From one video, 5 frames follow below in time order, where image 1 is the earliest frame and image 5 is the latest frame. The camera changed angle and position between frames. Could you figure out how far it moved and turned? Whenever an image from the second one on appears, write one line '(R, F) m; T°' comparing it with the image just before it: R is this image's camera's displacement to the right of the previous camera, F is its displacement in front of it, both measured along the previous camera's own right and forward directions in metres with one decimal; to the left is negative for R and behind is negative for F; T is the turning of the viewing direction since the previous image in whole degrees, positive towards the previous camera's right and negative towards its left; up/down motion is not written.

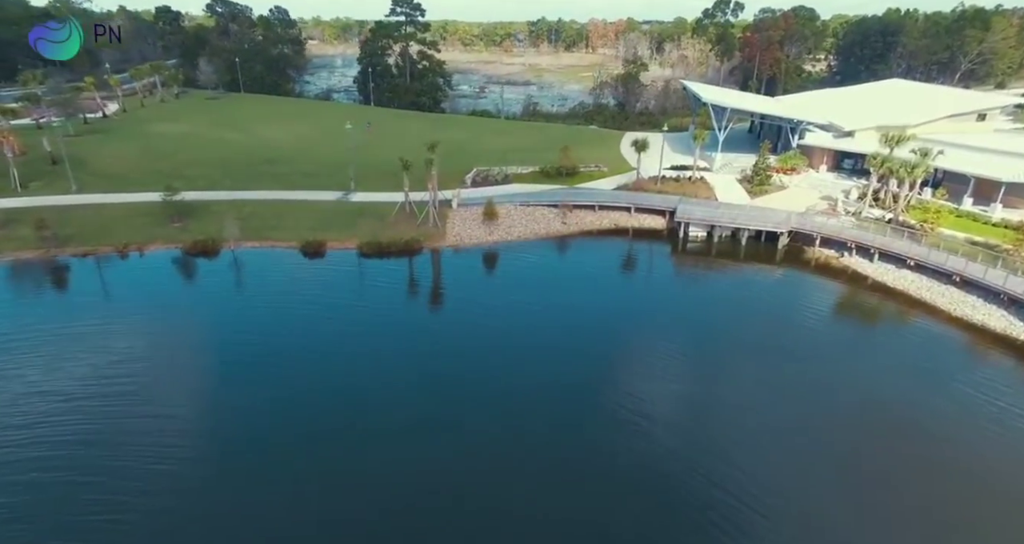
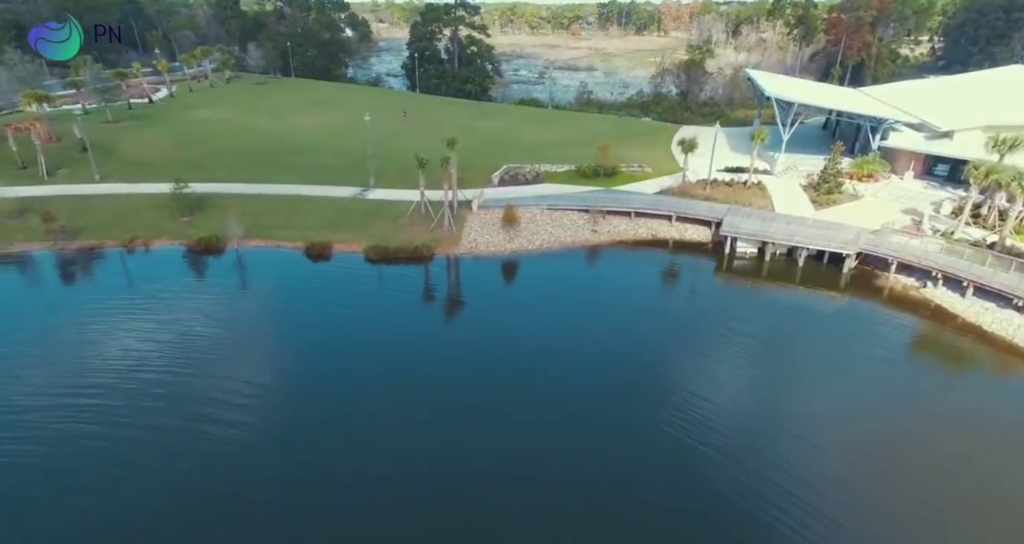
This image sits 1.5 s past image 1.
(+3.5, +4.9) m; -7°
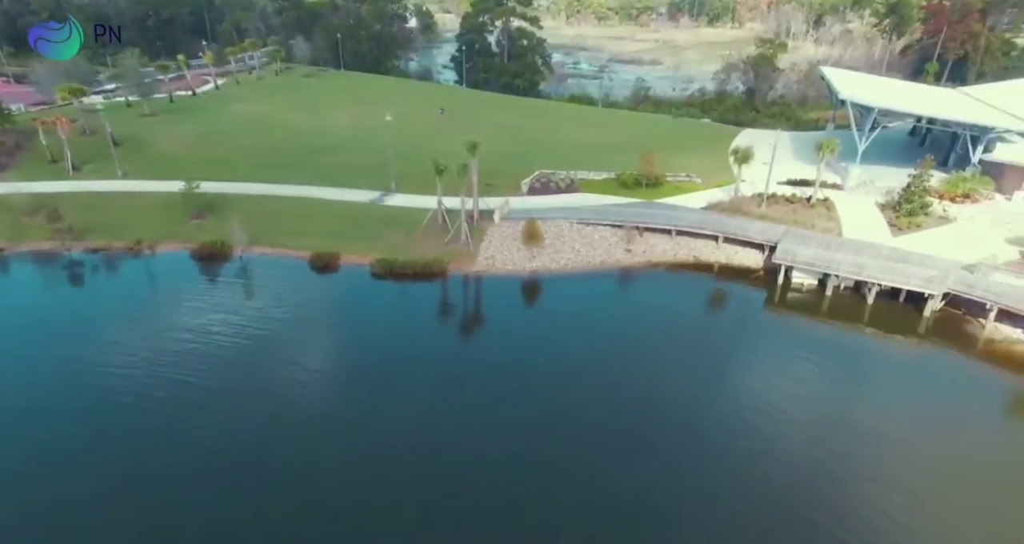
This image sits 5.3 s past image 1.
(+2.8, +4.7) m; -6°
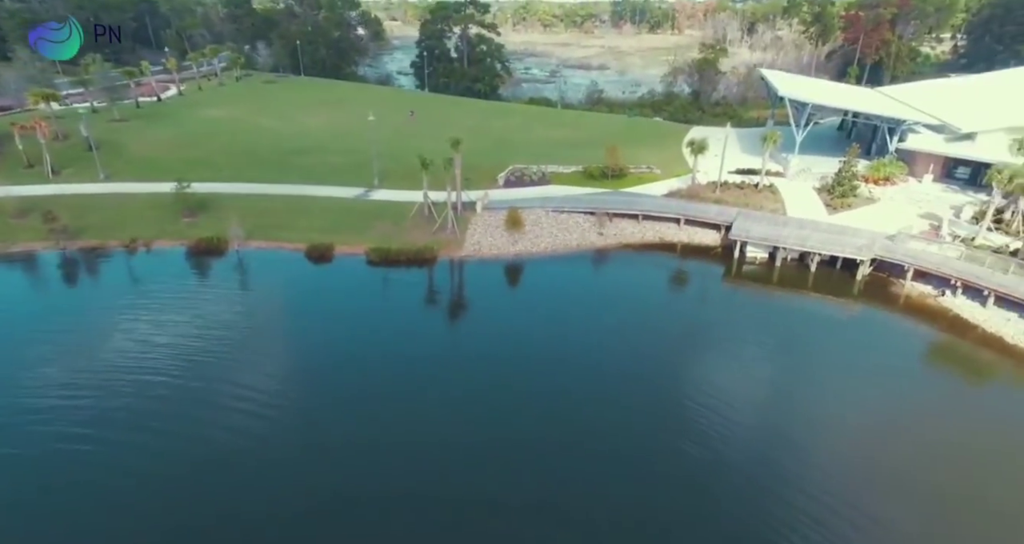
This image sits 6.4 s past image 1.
(-2.6, -3.5) m; +5°
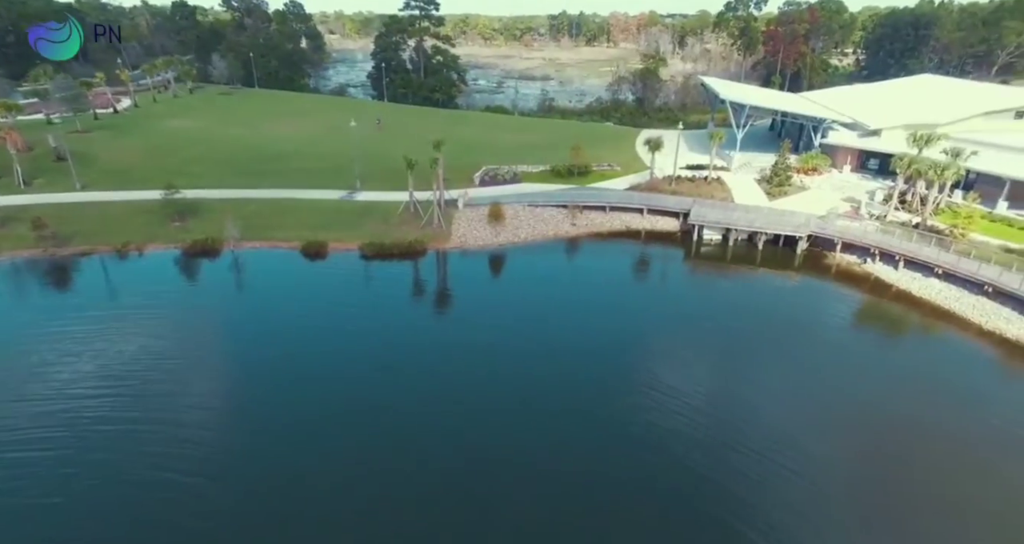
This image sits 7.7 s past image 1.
(-3.5, -3.9) m; +6°
